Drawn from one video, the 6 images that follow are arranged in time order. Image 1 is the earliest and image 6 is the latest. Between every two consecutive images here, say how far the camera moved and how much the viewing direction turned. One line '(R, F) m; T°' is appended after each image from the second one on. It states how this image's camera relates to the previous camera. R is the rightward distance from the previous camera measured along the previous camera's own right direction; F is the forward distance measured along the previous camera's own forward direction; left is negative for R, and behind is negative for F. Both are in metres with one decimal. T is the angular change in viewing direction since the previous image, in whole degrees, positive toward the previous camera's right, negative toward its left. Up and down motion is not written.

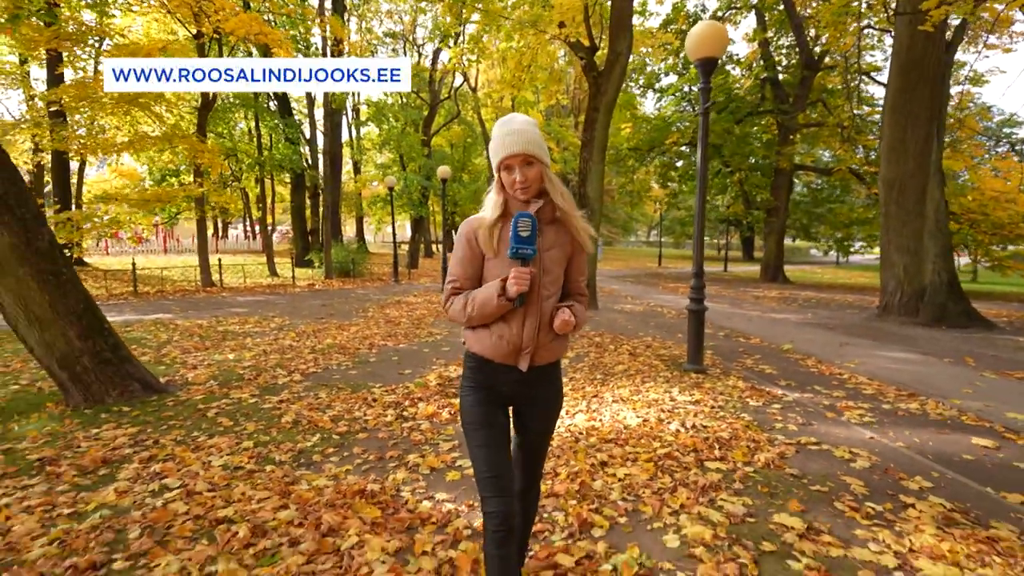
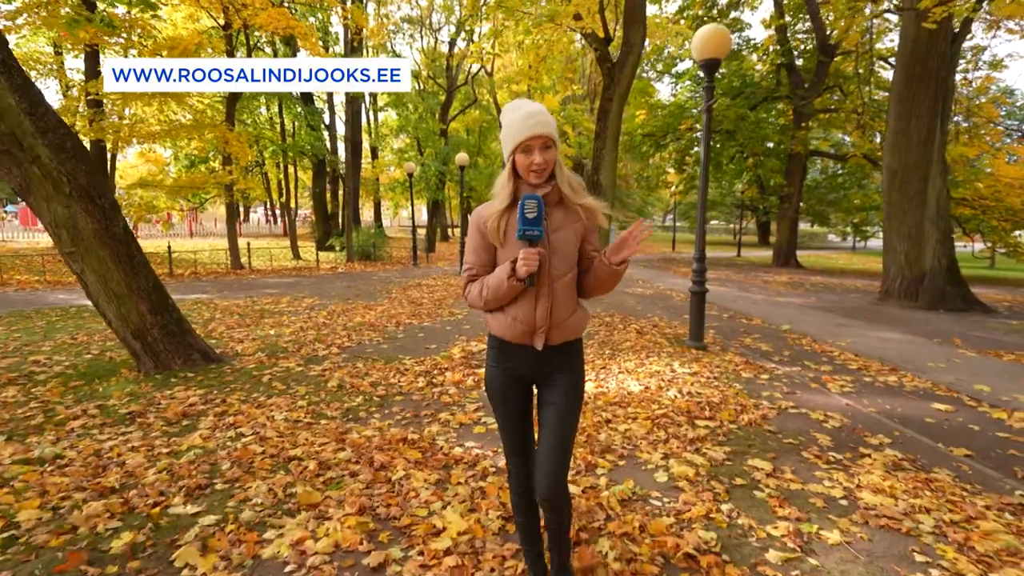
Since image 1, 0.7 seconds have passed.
(0.0, -0.6) m; -2°
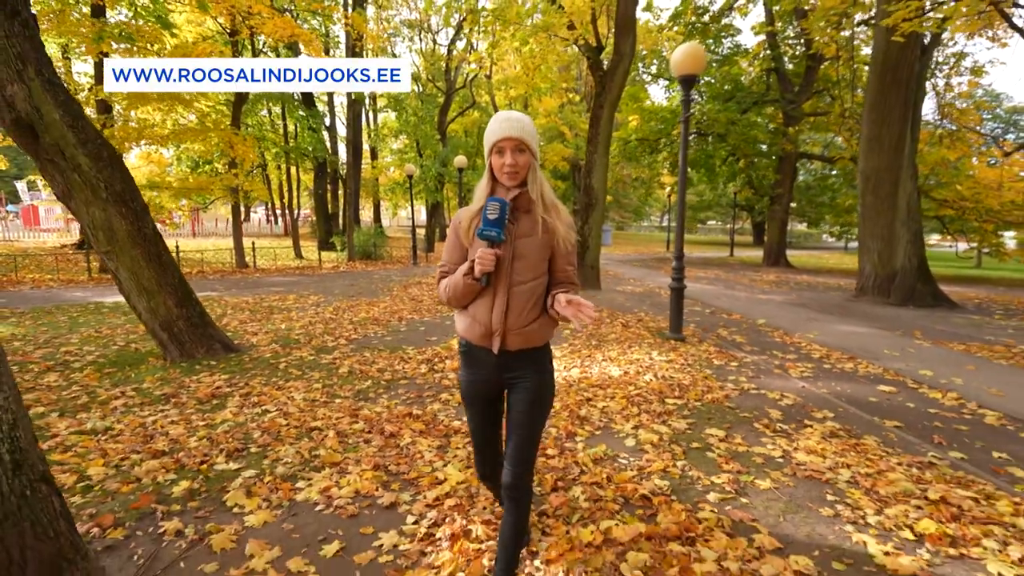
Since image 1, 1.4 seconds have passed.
(+0.1, -0.6) m; 0°
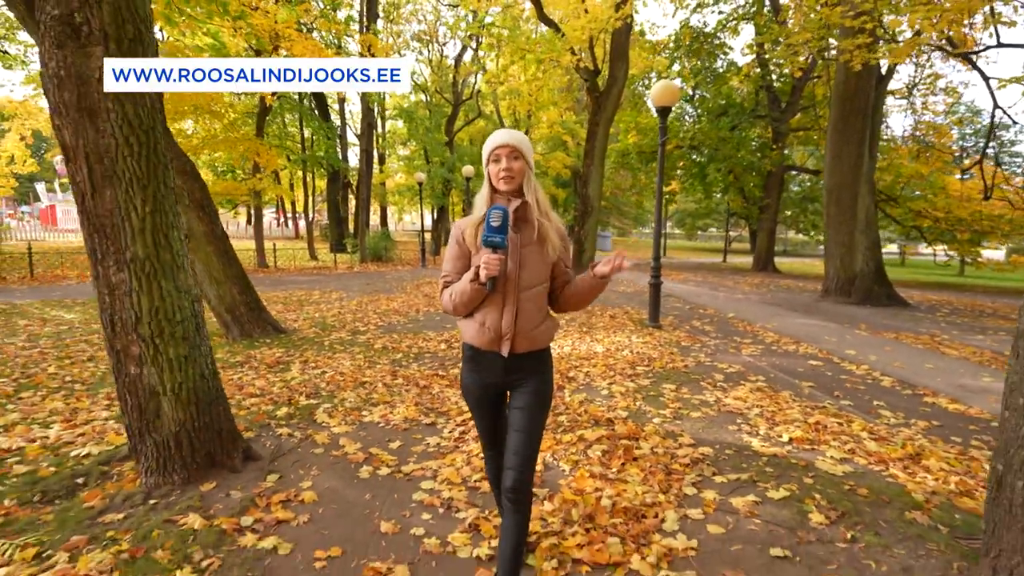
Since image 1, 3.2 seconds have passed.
(0.0, -1.4) m; 0°
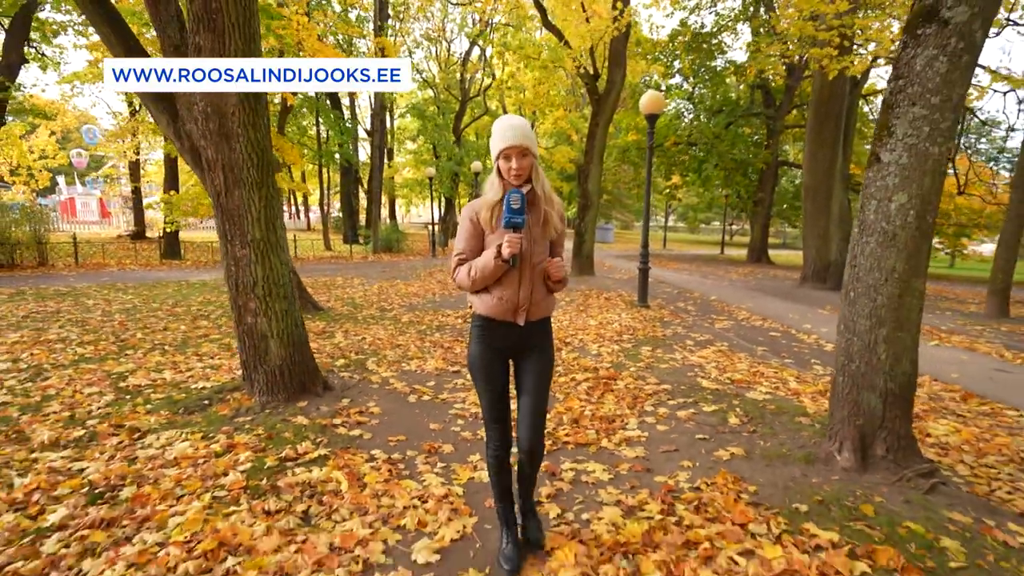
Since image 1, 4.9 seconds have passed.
(0.0, -1.3) m; 0°
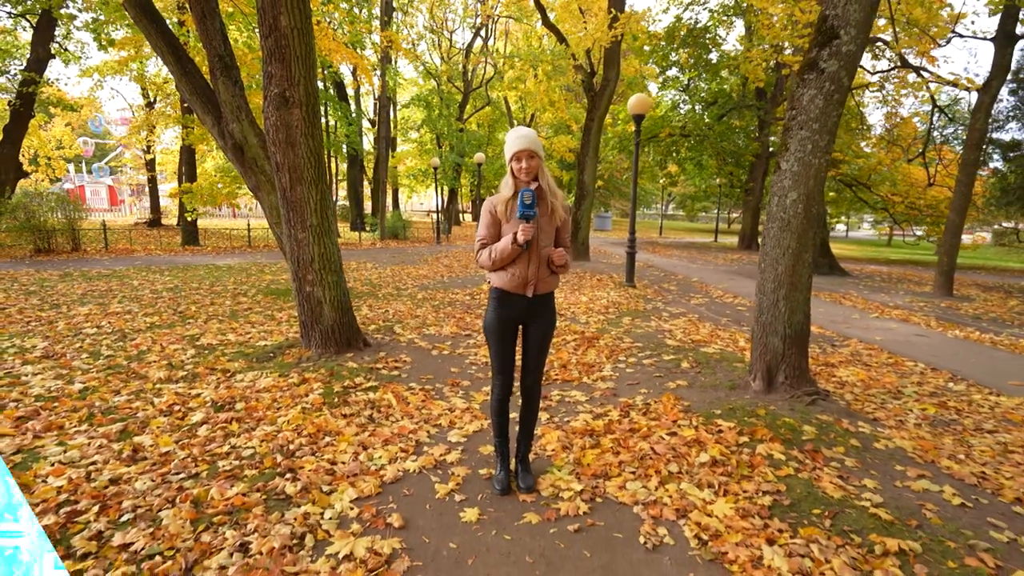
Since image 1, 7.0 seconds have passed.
(0.0, -1.3) m; 0°
